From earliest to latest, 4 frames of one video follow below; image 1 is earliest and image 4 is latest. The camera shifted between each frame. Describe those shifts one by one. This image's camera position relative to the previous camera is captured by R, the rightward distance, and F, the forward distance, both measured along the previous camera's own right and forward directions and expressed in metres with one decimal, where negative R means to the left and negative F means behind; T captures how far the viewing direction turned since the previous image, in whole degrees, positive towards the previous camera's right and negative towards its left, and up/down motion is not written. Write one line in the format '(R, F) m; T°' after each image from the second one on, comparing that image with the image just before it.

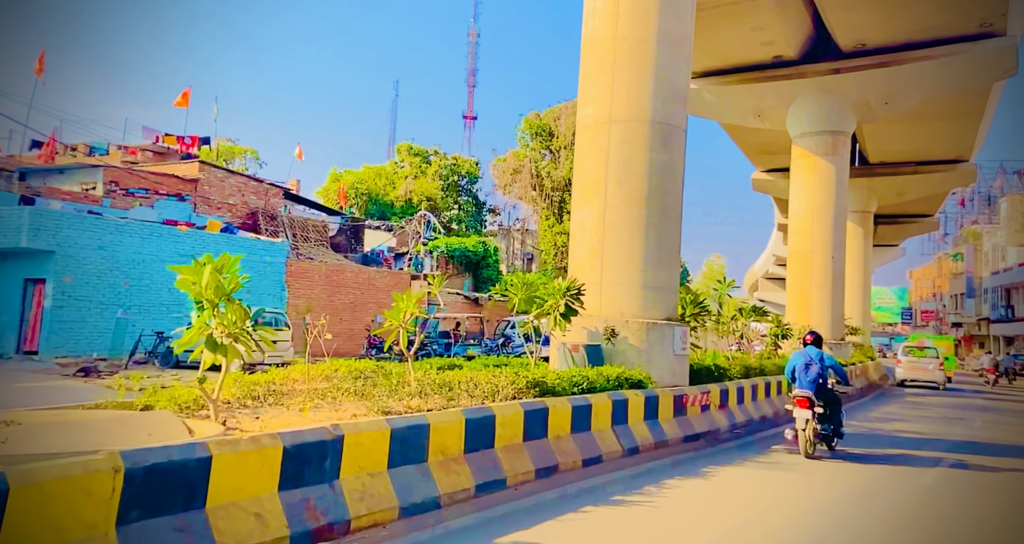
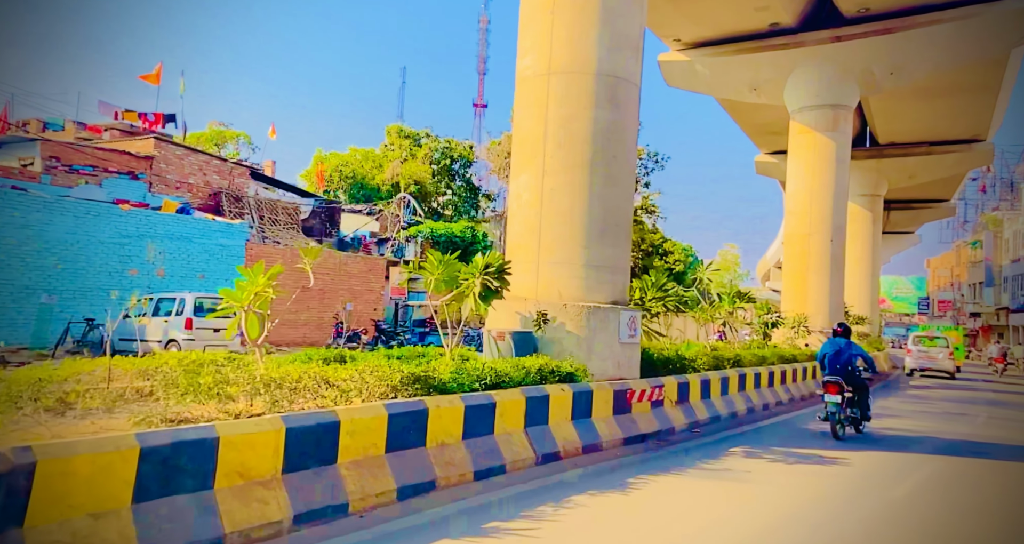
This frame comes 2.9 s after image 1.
(+1.1, +1.6) m; -1°
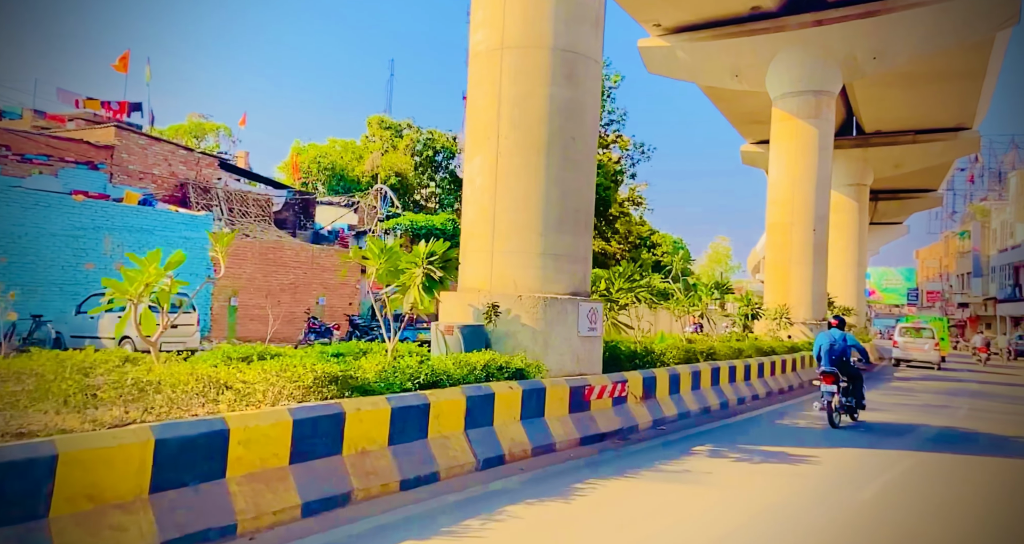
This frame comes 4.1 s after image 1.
(+0.5, +0.7) m; +1°
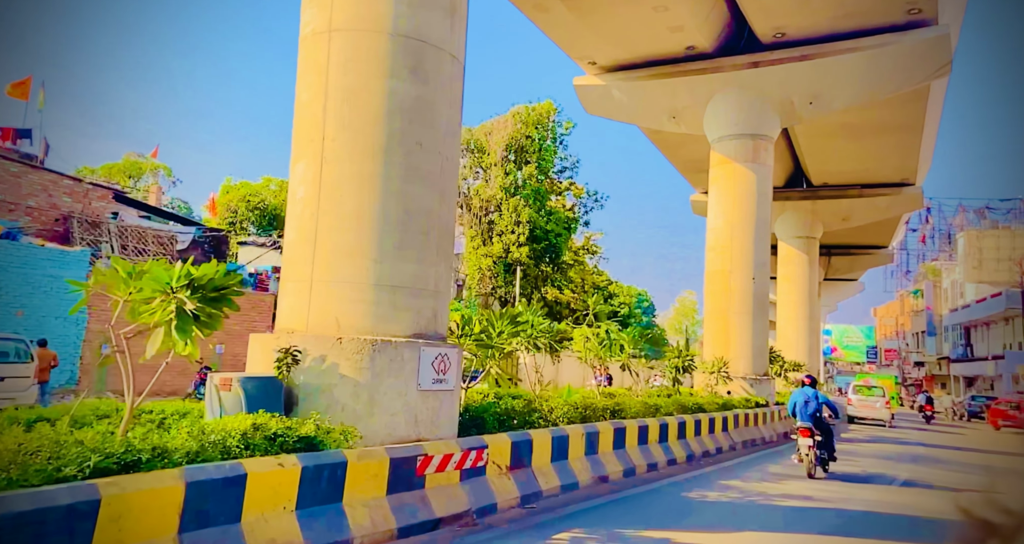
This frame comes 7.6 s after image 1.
(+1.3, +2.0) m; +2°
